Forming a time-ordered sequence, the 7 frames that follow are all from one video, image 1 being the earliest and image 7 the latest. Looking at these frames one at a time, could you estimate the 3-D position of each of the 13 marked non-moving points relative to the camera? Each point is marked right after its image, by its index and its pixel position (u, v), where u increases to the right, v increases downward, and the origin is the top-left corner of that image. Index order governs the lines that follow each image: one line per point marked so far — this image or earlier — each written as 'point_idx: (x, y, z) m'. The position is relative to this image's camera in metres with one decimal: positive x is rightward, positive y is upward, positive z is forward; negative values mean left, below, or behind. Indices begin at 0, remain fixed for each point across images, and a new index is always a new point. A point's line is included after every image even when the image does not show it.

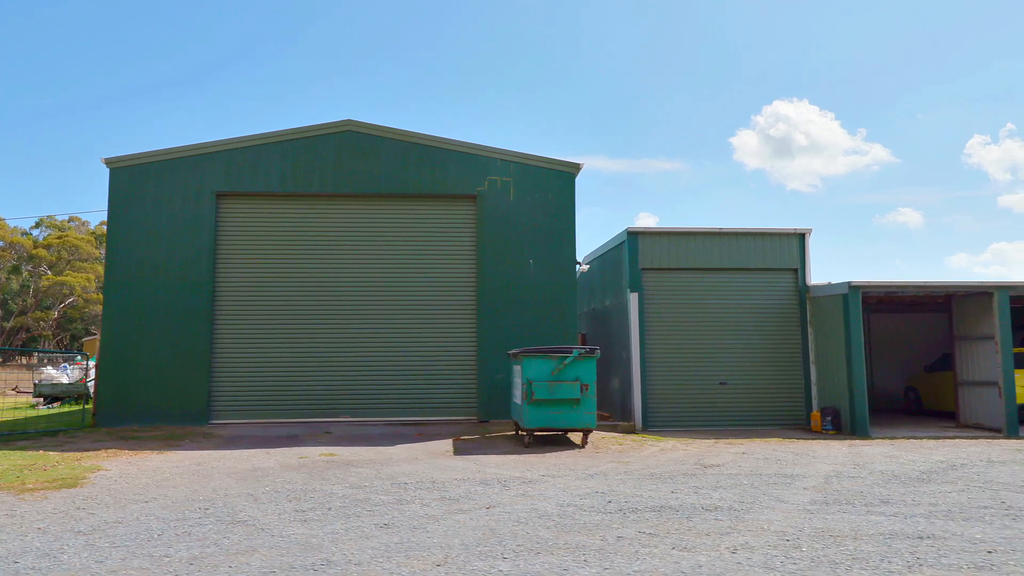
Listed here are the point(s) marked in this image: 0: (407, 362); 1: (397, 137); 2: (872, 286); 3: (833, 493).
0: (-1.7, -1.2, +12.8) m
1: (-1.9, +2.5, +13.1) m
2: (+6.5, +0.1, +14.1) m
3: (+2.6, -1.7, +6.5) m
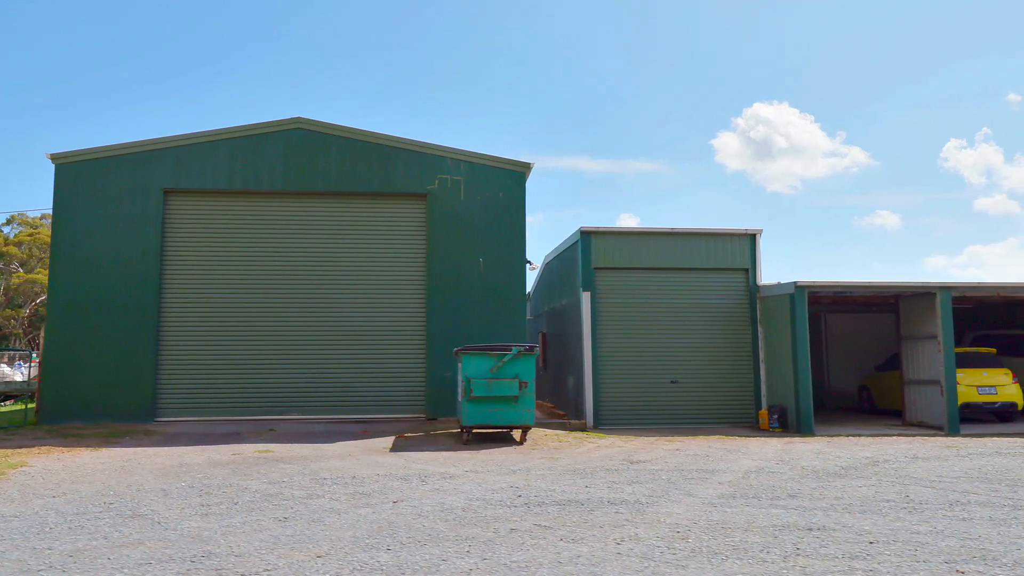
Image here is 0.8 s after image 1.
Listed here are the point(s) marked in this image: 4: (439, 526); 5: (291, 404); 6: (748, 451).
0: (-2.6, -1.2, +12.8) m
1: (-2.7, +2.6, +13.1) m
2: (+5.6, +0.1, +14.3) m
3: (+1.9, -1.7, +6.6) m
4: (-0.4, -1.5, +4.8) m
5: (-3.5, -1.9, +12.6) m
6: (+2.7, -1.9, +9.2) m
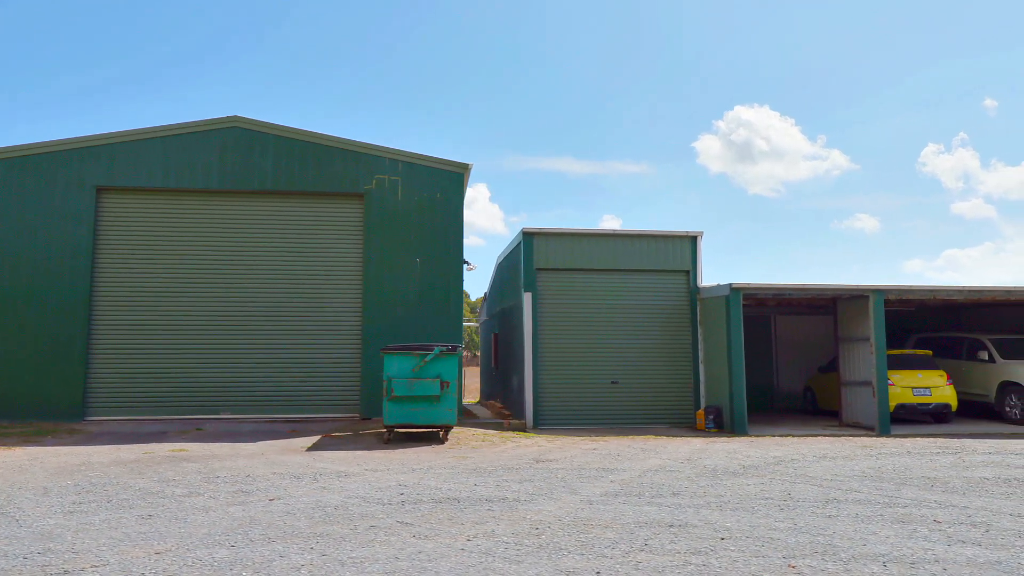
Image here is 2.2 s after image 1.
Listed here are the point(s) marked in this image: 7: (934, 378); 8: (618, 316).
0: (-3.6, -1.1, +12.8) m
1: (-3.8, +2.6, +13.1) m
2: (+4.5, 0.0, +14.5) m
3: (+1.0, -1.7, +6.7) m
4: (-1.3, -1.5, +4.9) m
5: (-4.6, -1.8, +12.6) m
6: (+1.8, -1.9, +9.3) m
7: (+8.6, -1.8, +16.0) m
8: (+2.1, -0.5, +15.4) m
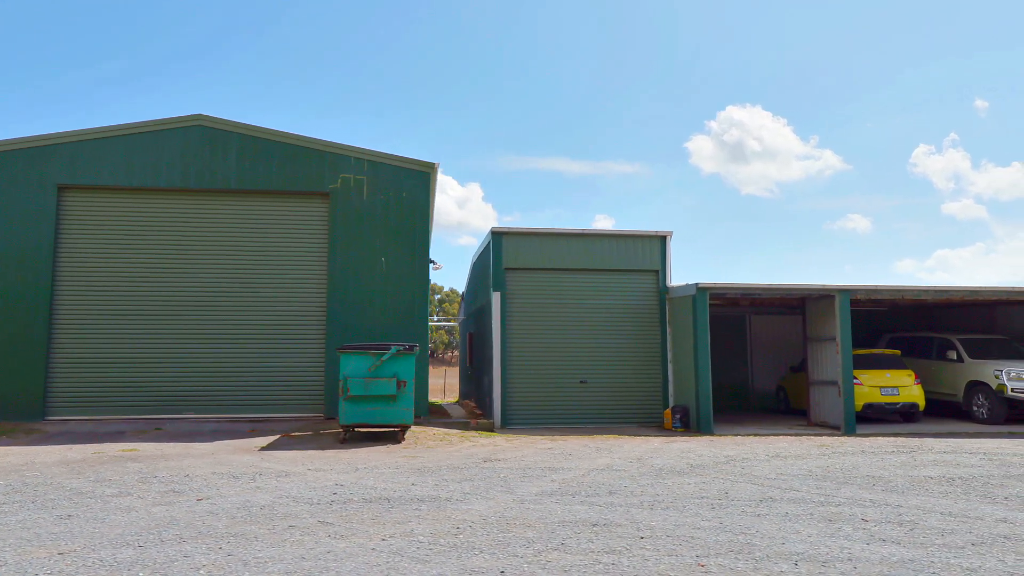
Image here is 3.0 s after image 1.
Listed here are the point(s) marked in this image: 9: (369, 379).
0: (-4.2, -1.1, +12.7) m
1: (-4.4, +2.6, +13.1) m
2: (+3.9, 0.0, +14.6) m
3: (+0.5, -1.7, +6.7) m
4: (-1.8, -1.5, +4.9) m
5: (-5.2, -1.8, +12.5) m
6: (+1.2, -1.9, +9.3) m
7: (+8.0, -1.8, +16.1) m
8: (+1.5, -0.5, +15.4) m
9: (-1.8, -1.1, +9.9) m
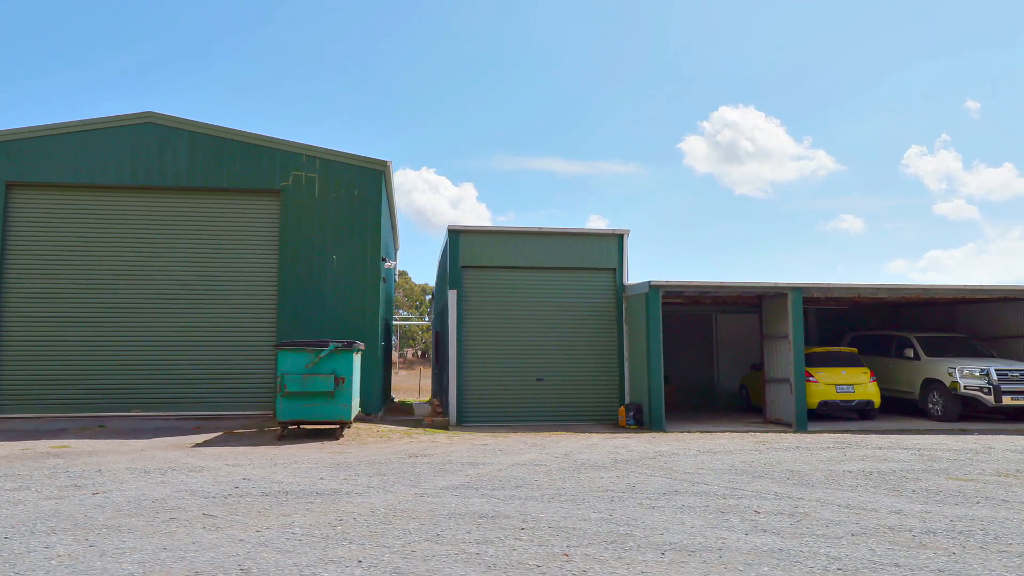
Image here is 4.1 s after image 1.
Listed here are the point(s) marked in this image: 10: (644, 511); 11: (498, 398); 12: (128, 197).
0: (-5.0, -1.1, +12.7) m
1: (-5.2, +2.6, +13.1) m
2: (+3.1, +0.1, +14.7) m
3: (-0.2, -1.6, +6.7) m
4: (-2.5, -1.4, +4.9) m
5: (-6.0, -1.8, +12.5) m
6: (+0.4, -1.9, +9.4) m
7: (+7.1, -1.8, +16.2) m
8: (+0.6, -0.5, +15.5) m
9: (-2.6, -1.1, +9.9) m
10: (+0.9, -1.6, +5.6) m
11: (-0.3, -2.1, +15.1) m
12: (-6.3, +1.5, +13.0) m
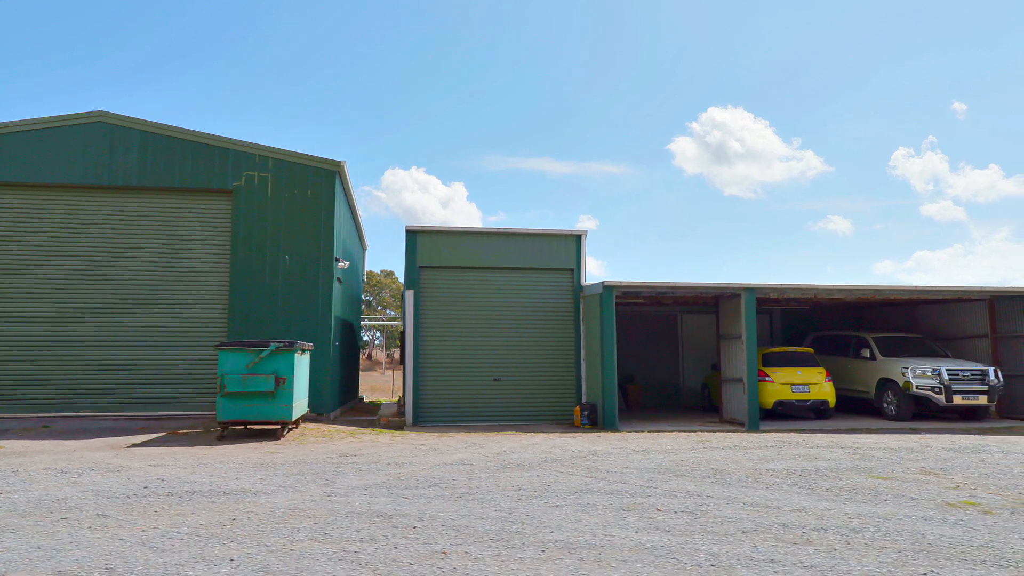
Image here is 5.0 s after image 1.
0: (-5.8, -1.1, +12.7) m
1: (-6.0, +2.6, +13.0) m
2: (+2.2, +0.1, +14.8) m
3: (-0.9, -1.6, +6.8) m
4: (-3.2, -1.4, +4.9) m
5: (-6.8, -1.8, +12.4) m
6: (-0.3, -1.9, +9.4) m
7: (+6.3, -1.8, +16.4) m
8: (-0.2, -0.5, +15.5) m
9: (-3.3, -1.1, +9.9) m
10: (+0.2, -1.6, +5.6) m
11: (-1.1, -2.1, +15.2) m
12: (-7.1, +1.5, +12.9) m
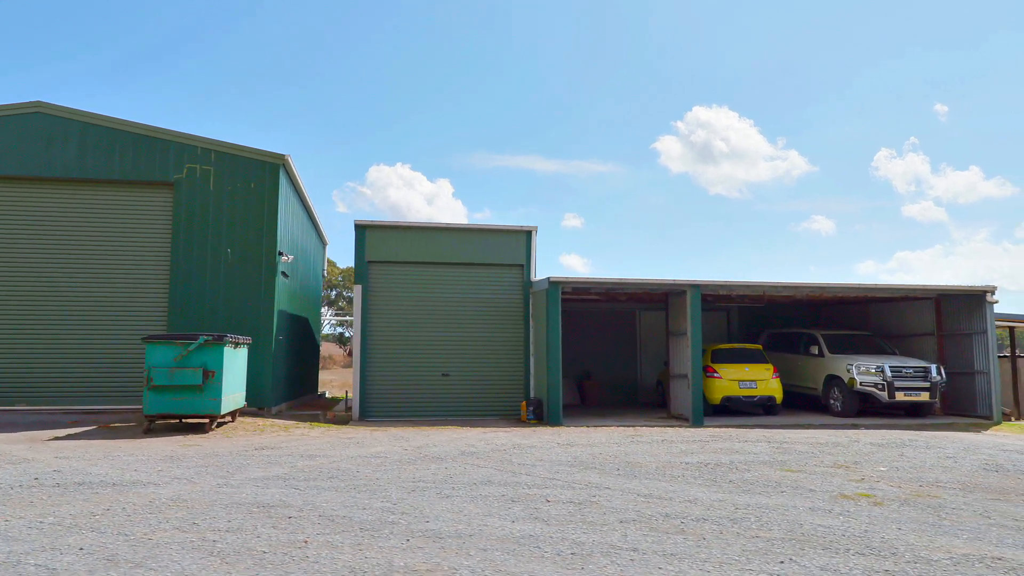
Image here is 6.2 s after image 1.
0: (-6.8, -1.0, +12.6) m
1: (-6.9, +2.7, +12.9) m
2: (+1.3, +0.1, +14.8) m
3: (-1.8, -1.6, +6.8) m
4: (-4.0, -1.3, +4.8) m
5: (-7.7, -1.7, +12.3) m
6: (-1.2, -1.8, +9.4) m
7: (+5.2, -1.8, +16.5) m
8: (-1.2, -0.4, +15.5) m
9: (-4.2, -1.0, +9.9) m
10: (-0.6, -1.5, +5.7) m
11: (-2.1, -2.0, +15.2) m
12: (-8.1, +1.6, +12.8) m
